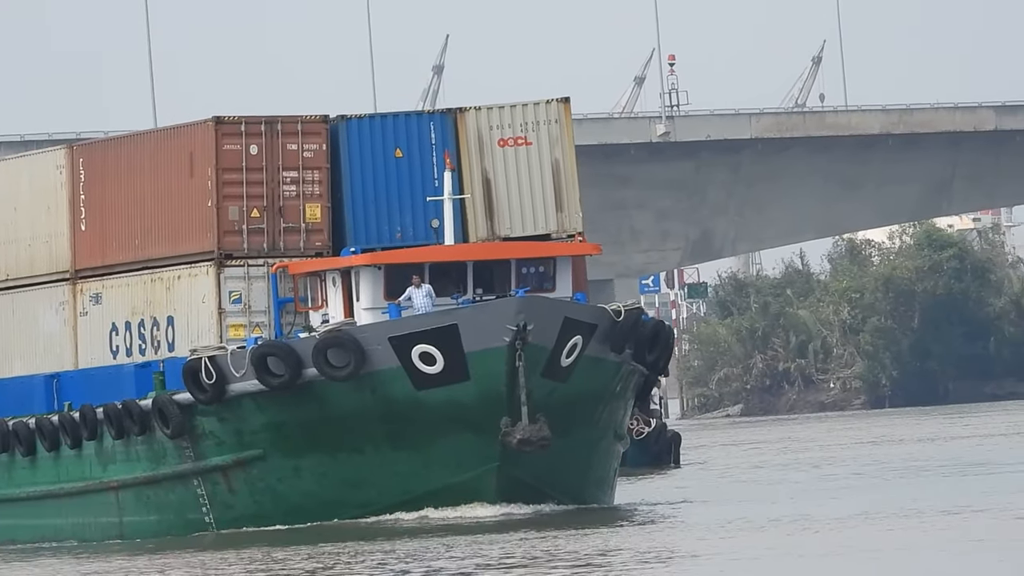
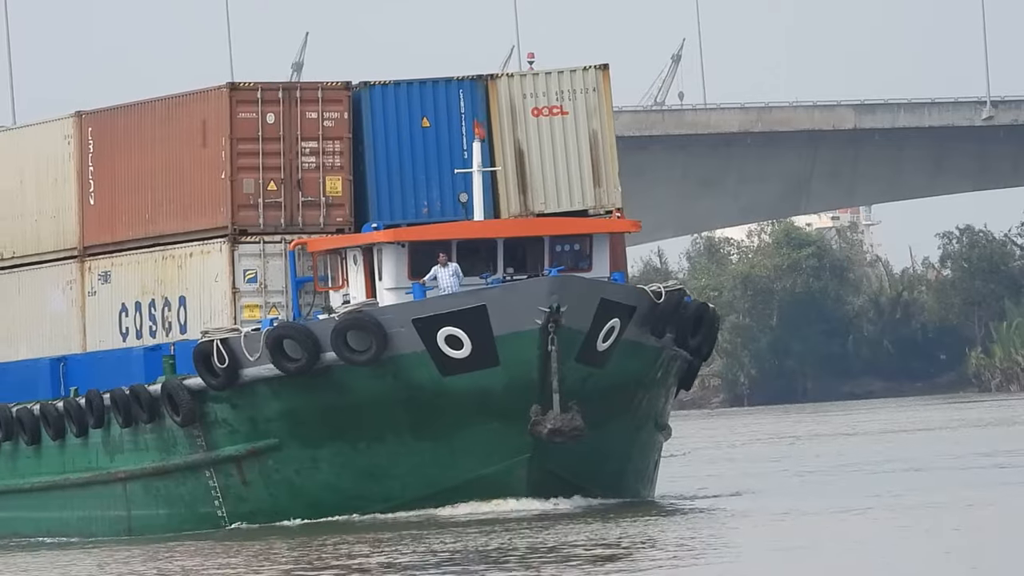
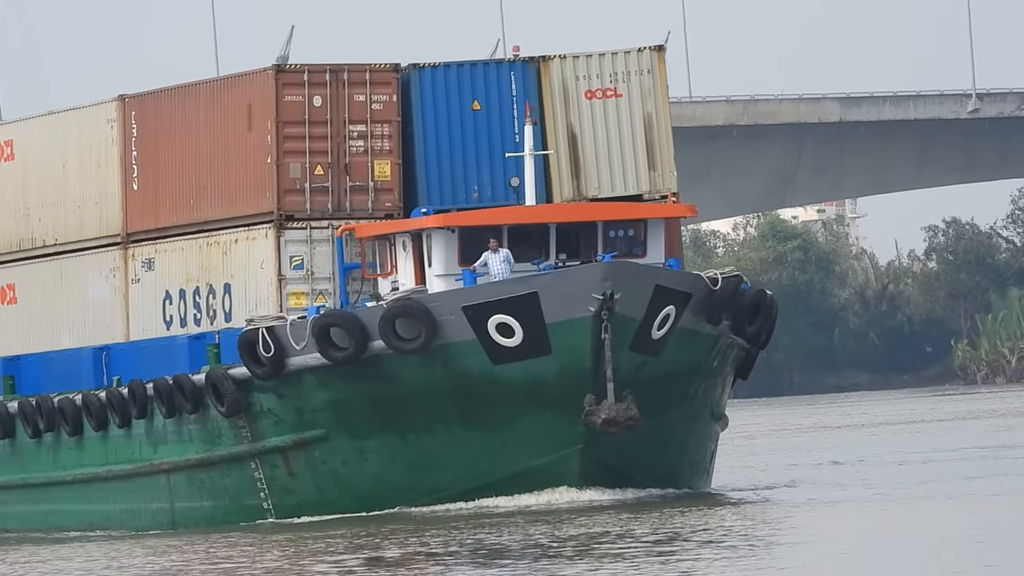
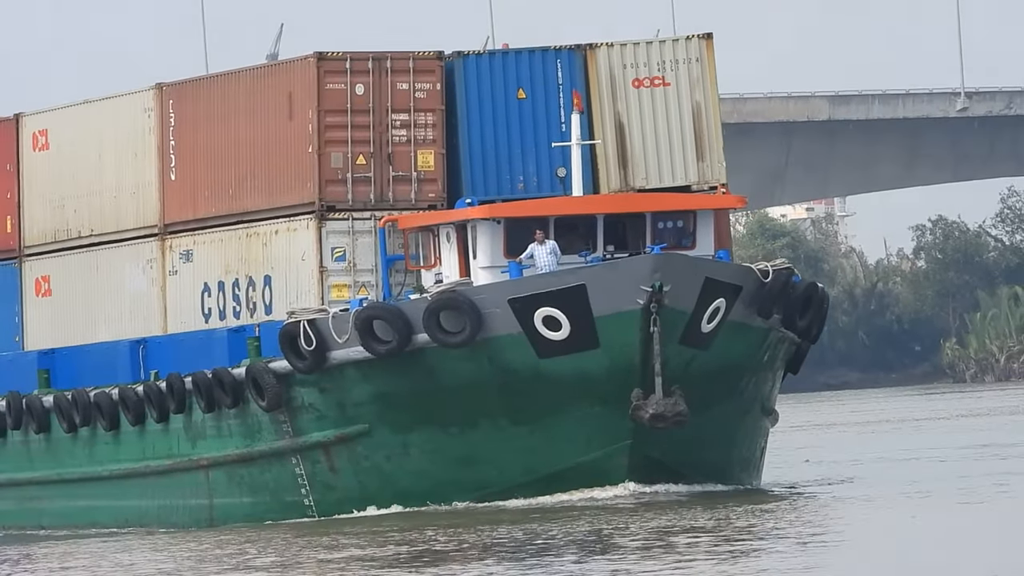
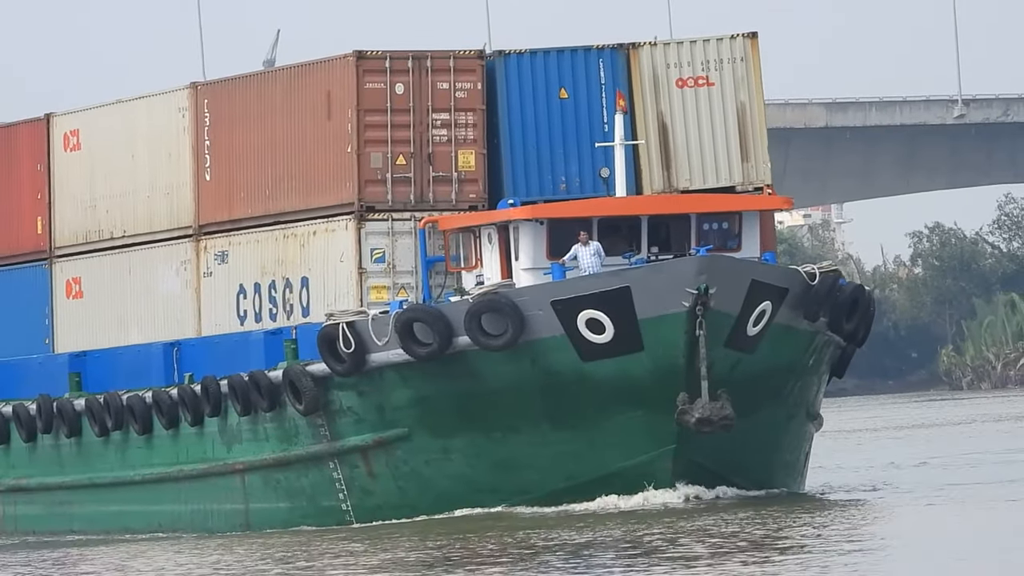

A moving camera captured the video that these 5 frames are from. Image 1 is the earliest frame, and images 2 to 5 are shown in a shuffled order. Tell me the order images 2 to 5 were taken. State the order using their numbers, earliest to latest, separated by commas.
2, 3, 4, 5
